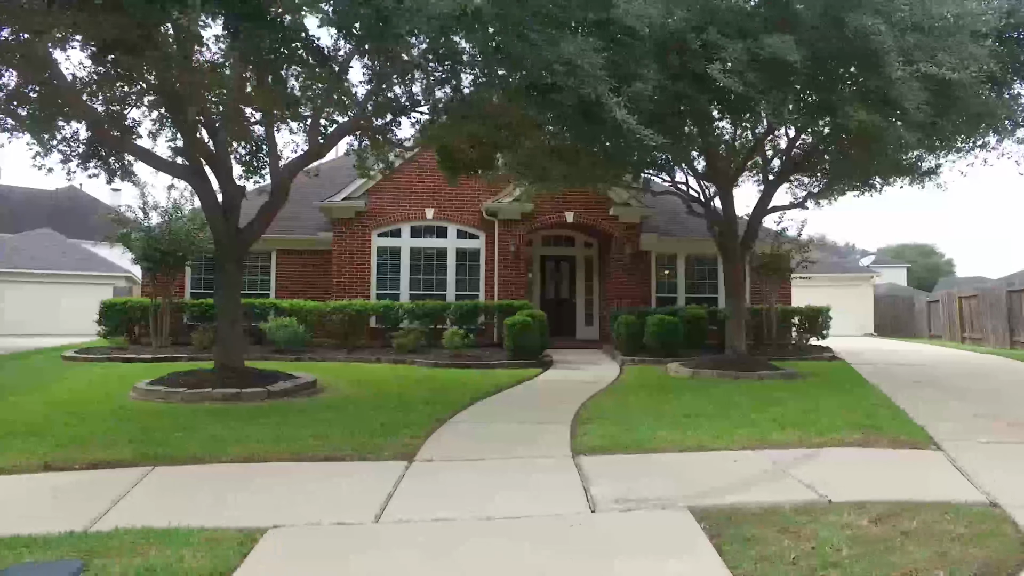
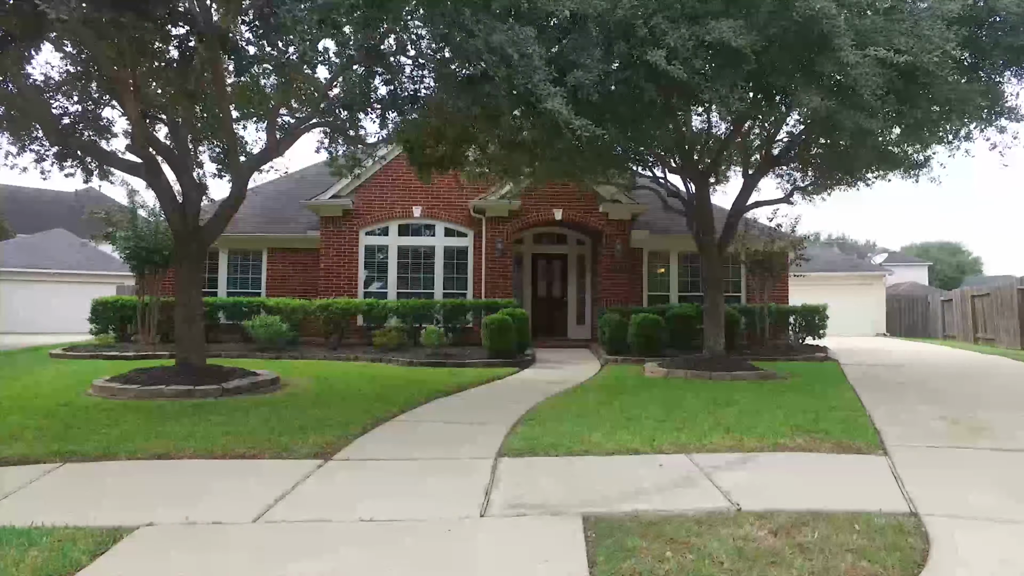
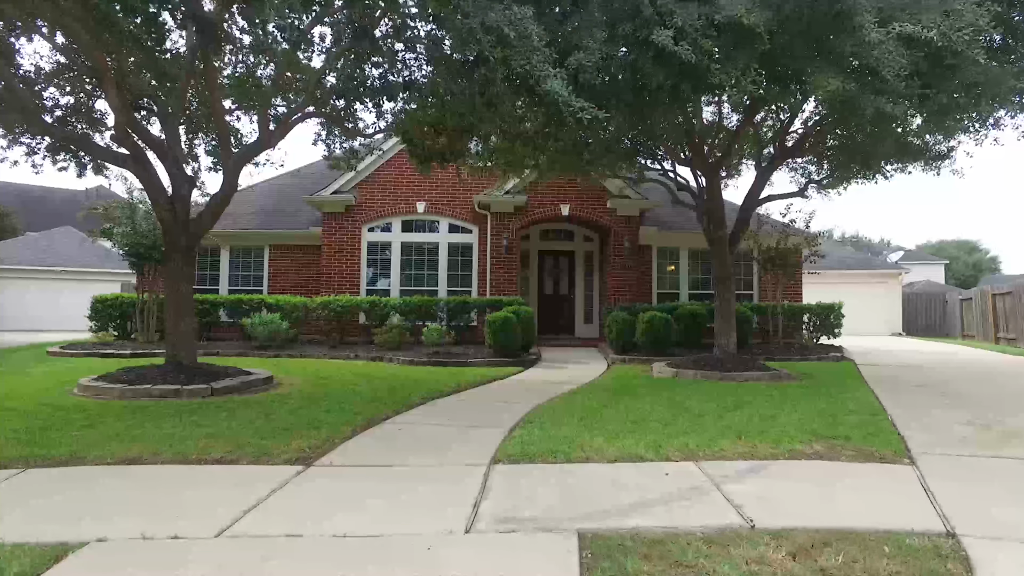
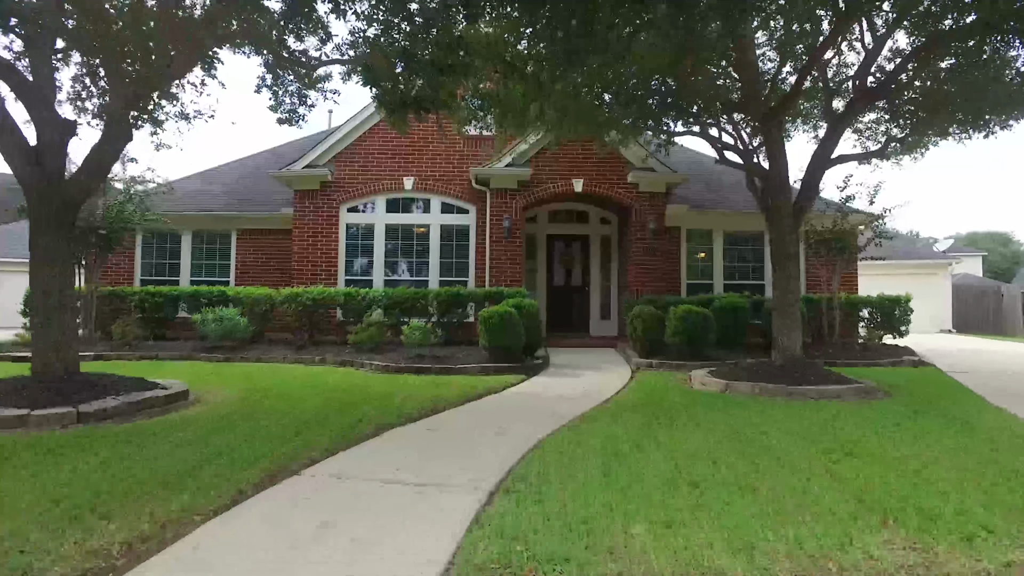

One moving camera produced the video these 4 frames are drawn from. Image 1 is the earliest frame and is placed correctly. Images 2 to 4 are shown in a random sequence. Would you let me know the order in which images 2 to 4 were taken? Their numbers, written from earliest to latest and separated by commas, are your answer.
2, 3, 4
